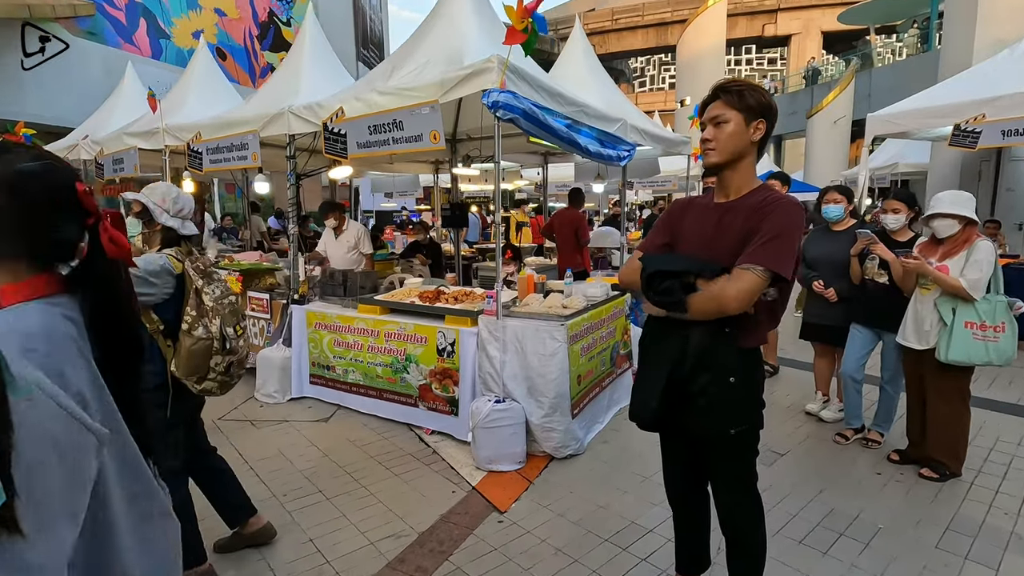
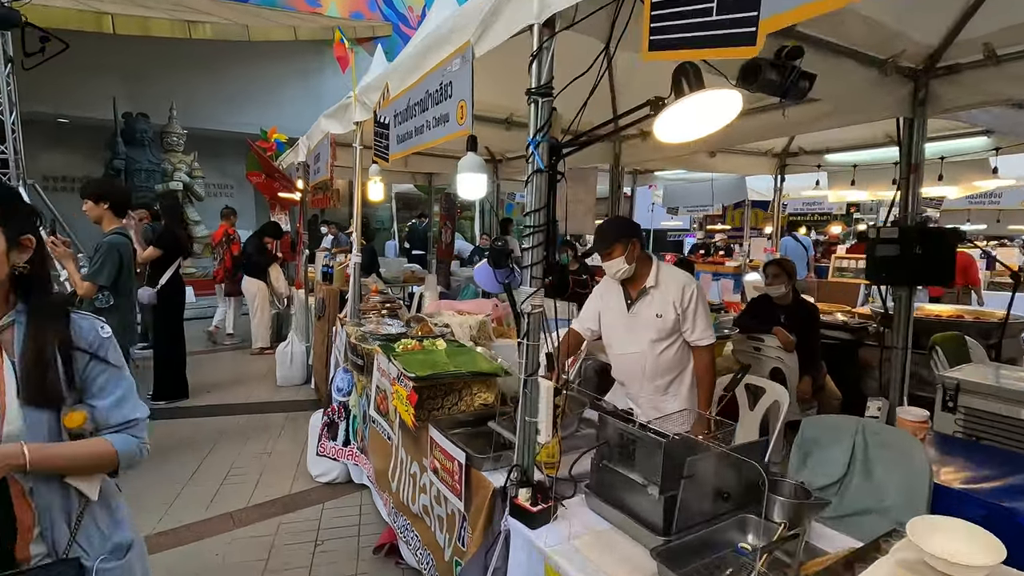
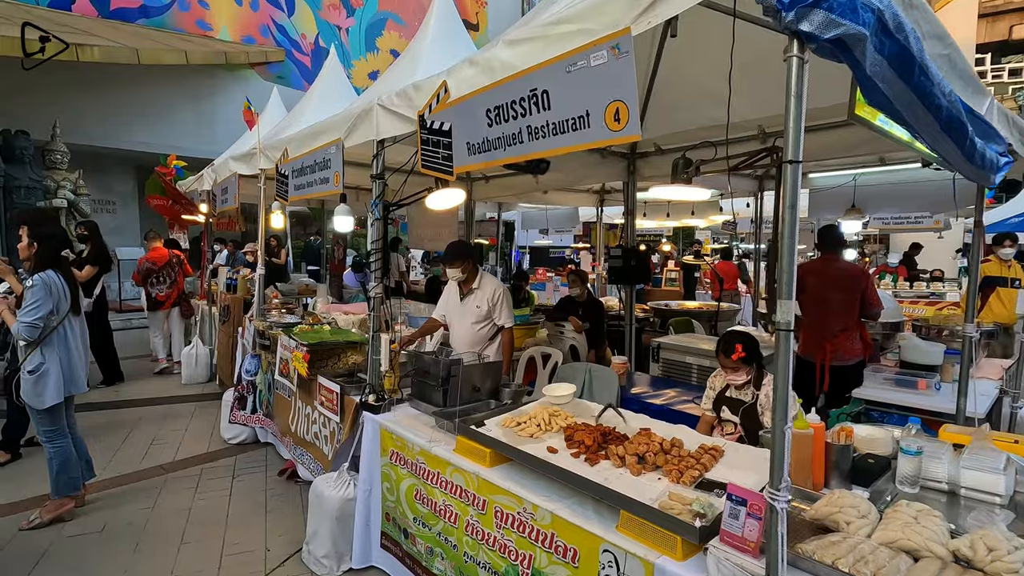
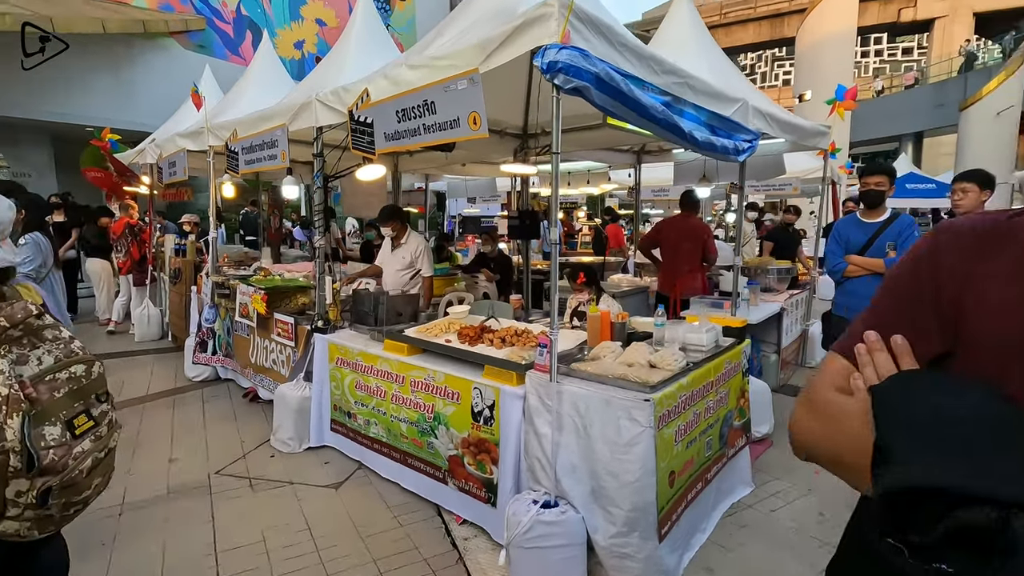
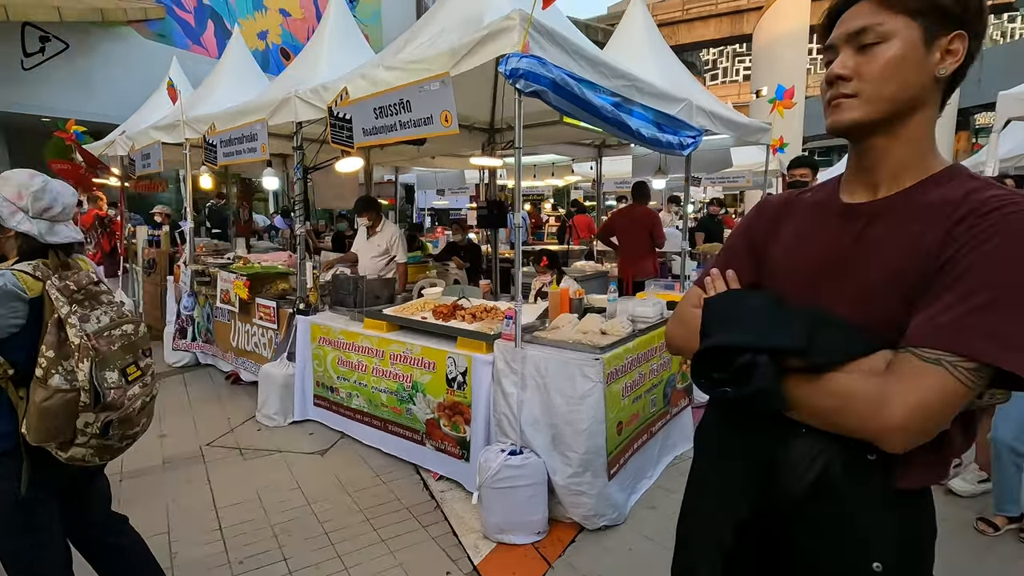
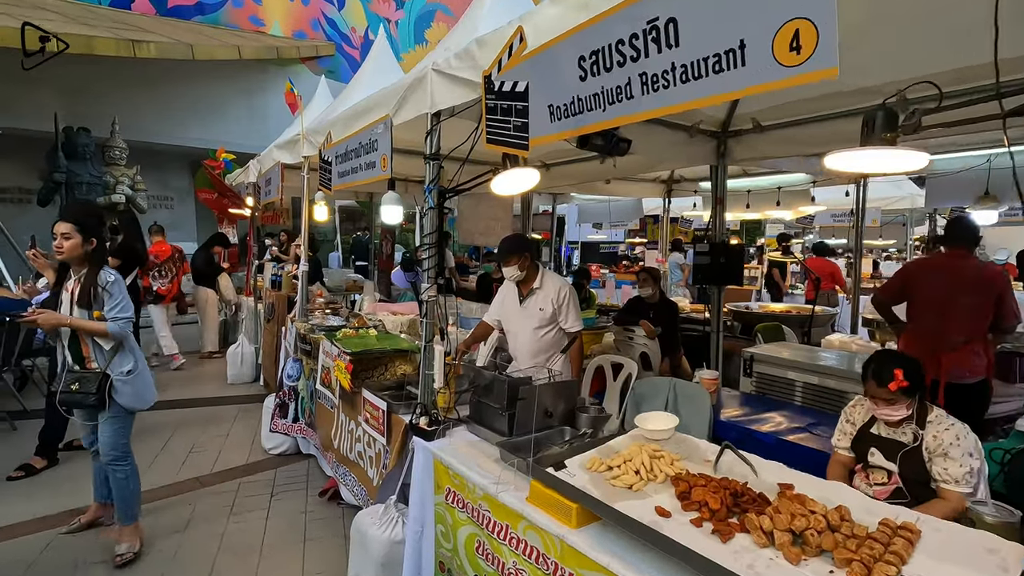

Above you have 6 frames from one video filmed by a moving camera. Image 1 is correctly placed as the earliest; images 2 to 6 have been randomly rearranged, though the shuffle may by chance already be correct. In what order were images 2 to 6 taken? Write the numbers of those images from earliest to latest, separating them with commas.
5, 4, 3, 6, 2
